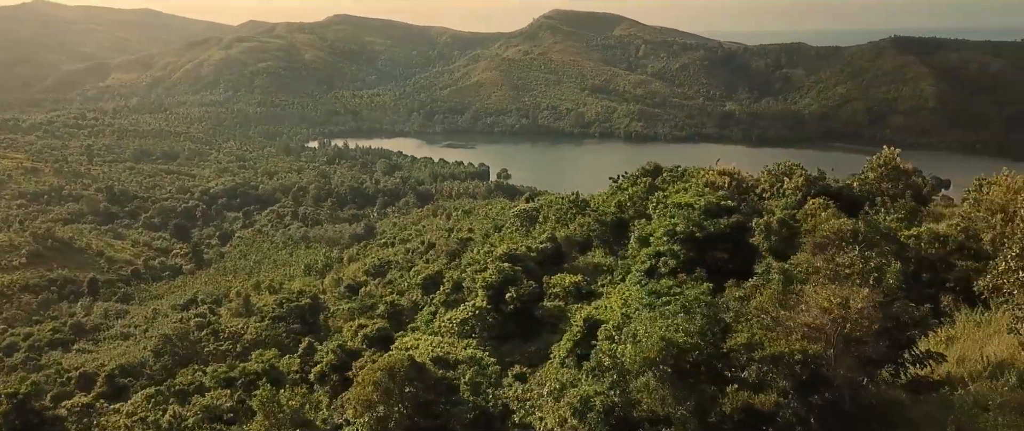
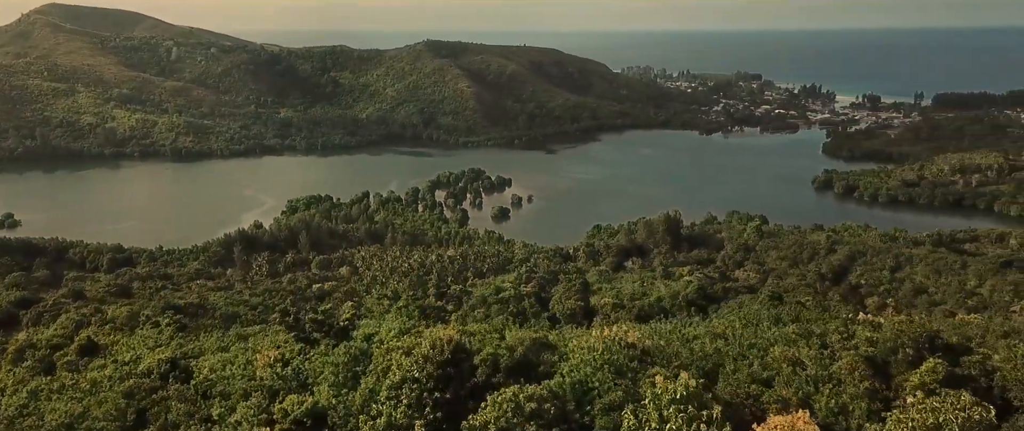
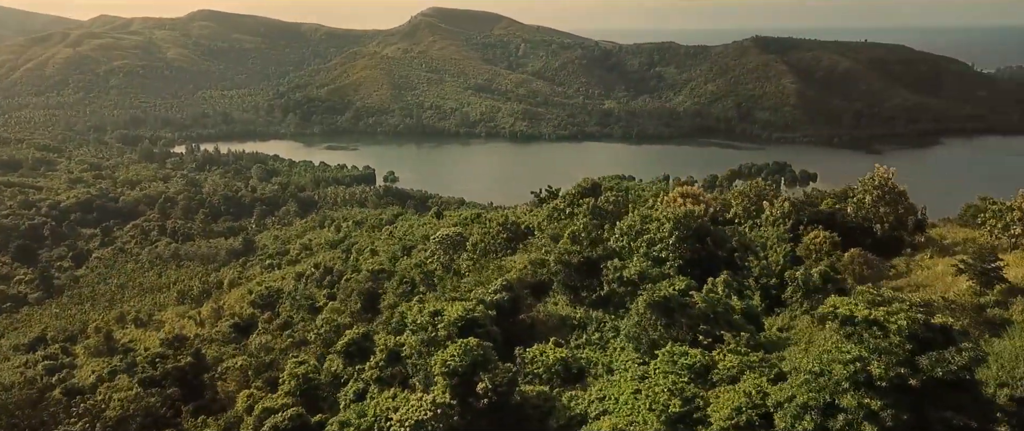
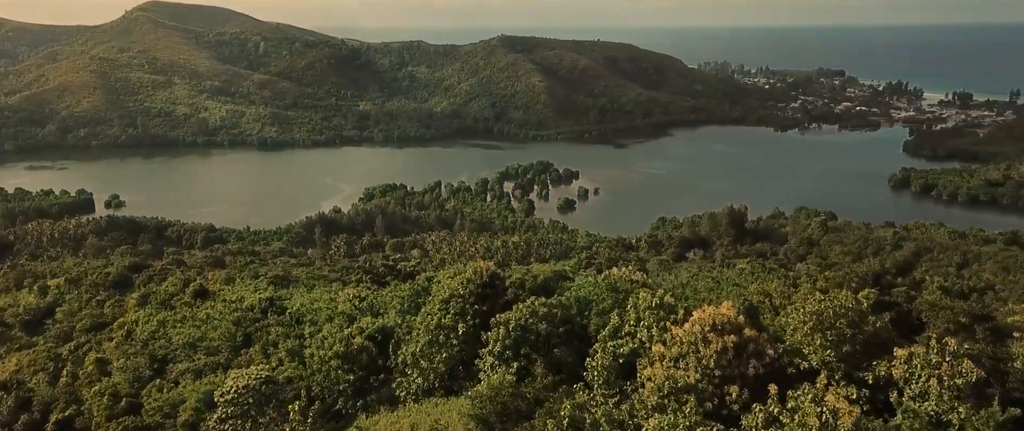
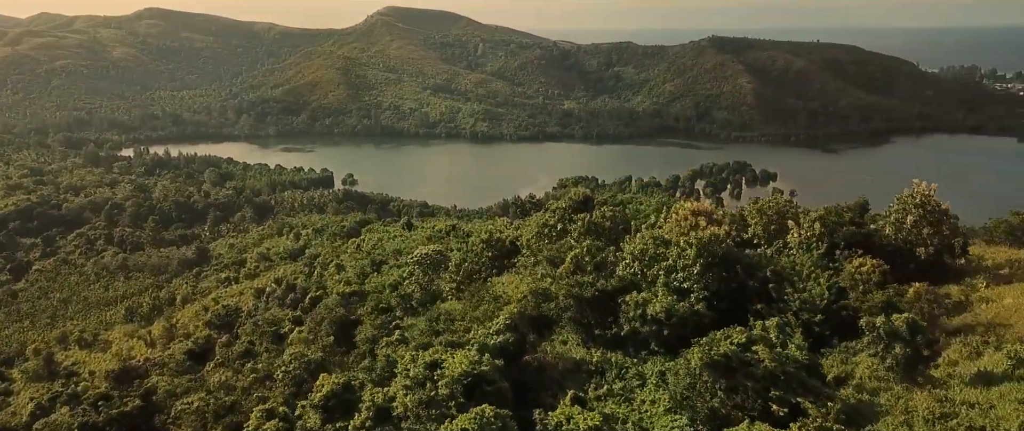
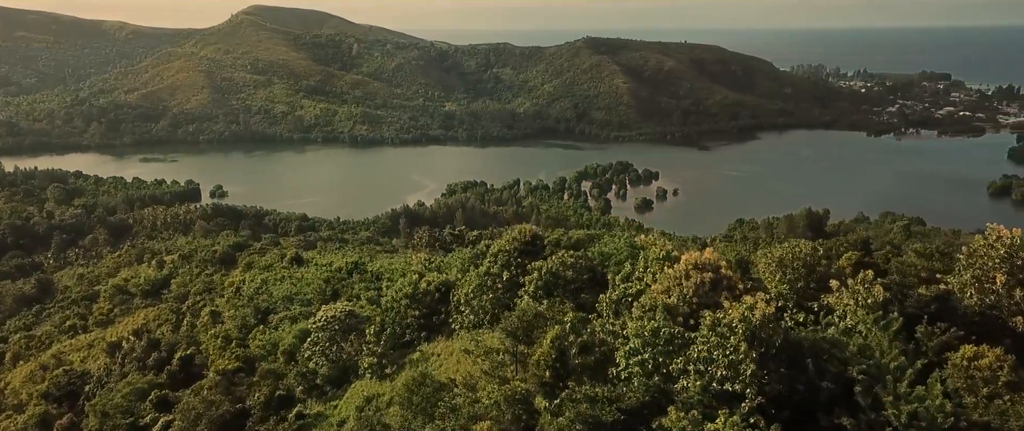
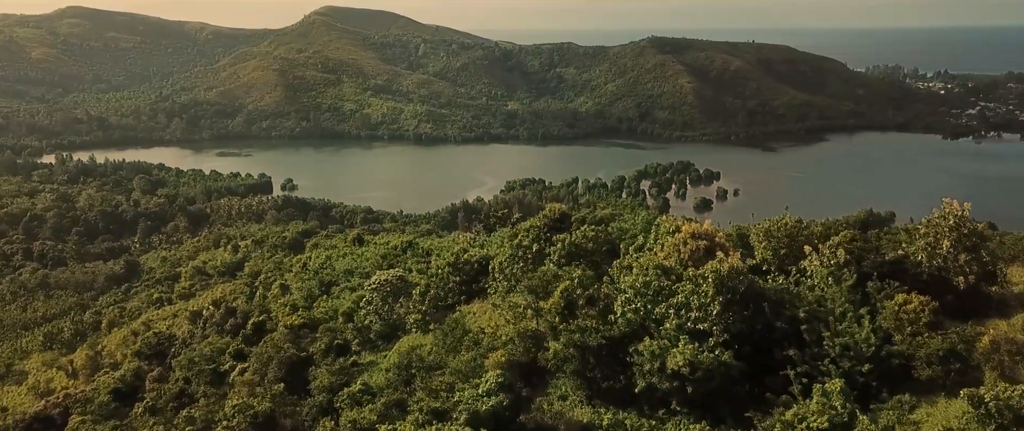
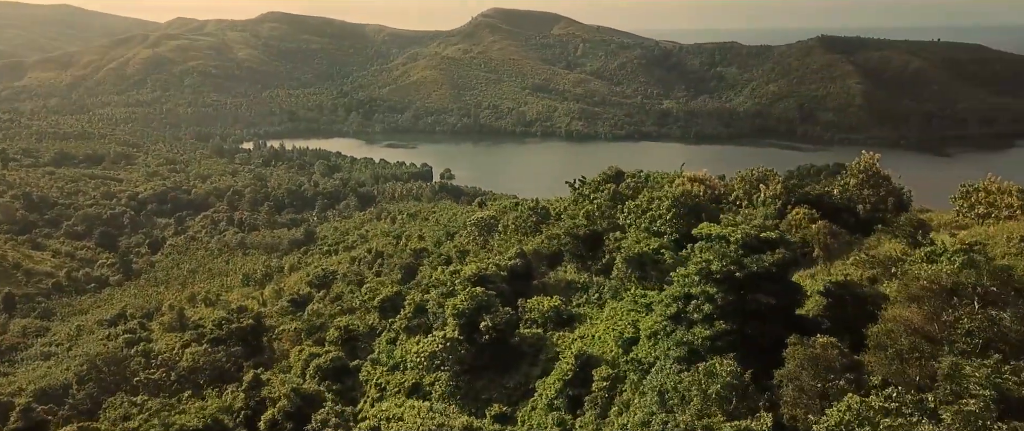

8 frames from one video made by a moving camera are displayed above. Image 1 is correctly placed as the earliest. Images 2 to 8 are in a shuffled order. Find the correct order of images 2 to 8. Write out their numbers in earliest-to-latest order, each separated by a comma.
8, 3, 5, 7, 6, 4, 2
